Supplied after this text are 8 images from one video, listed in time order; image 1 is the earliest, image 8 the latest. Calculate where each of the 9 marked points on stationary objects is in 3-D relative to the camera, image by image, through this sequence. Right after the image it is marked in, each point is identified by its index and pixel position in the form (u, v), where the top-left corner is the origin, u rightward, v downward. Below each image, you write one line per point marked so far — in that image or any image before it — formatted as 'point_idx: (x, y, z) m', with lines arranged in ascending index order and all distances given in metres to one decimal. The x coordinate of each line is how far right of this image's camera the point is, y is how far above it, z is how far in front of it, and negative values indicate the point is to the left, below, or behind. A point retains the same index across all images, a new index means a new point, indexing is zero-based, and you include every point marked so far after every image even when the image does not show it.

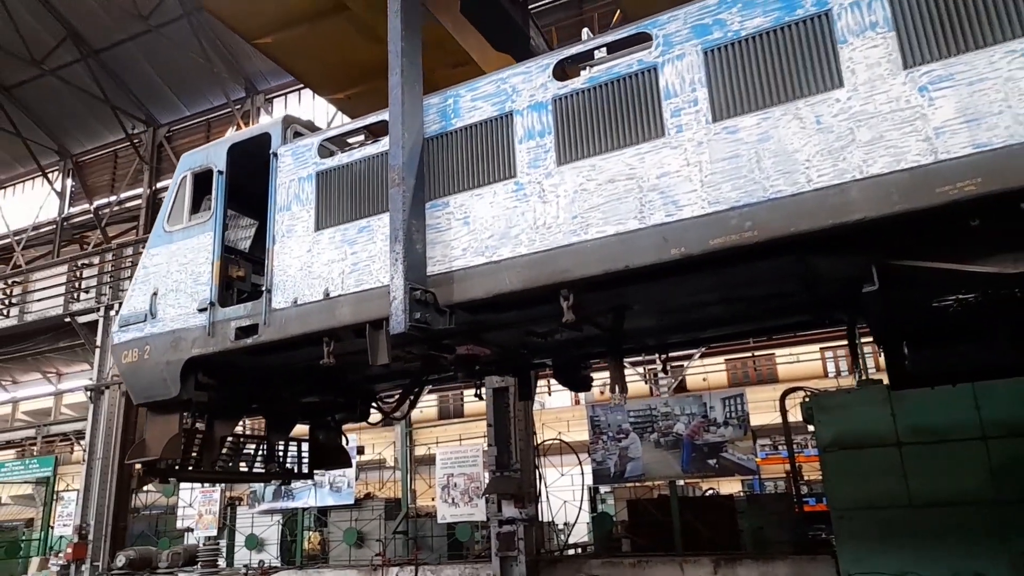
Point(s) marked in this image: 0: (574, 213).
0: (+0.4, +0.5, +4.5) m
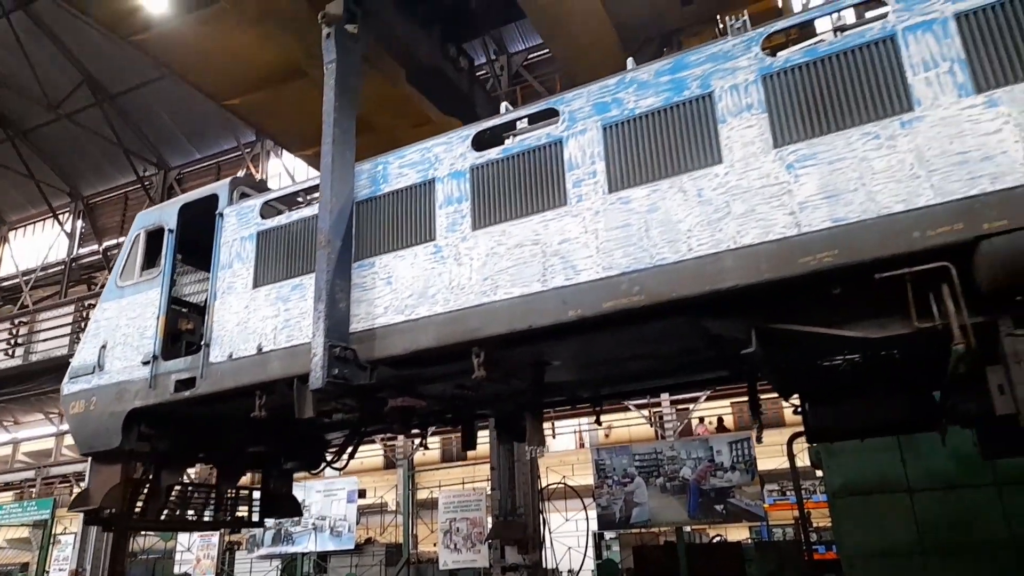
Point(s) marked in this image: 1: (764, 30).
0: (-0.2, +0.1, +4.8) m
1: (+1.5, +1.6, +4.4) m
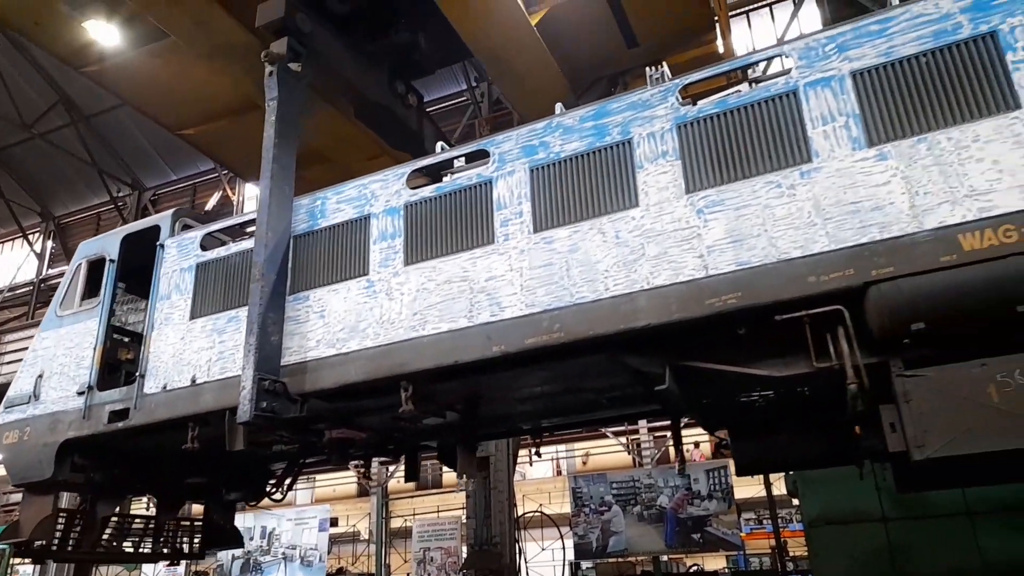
0: (-0.7, -0.2, +4.9) m
1: (+1.1, +1.3, +4.6) m
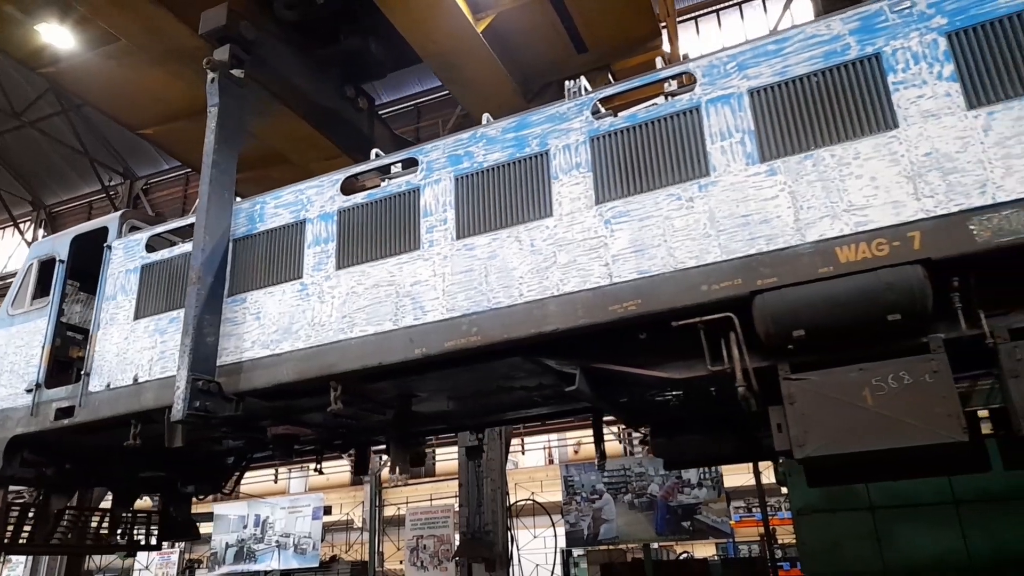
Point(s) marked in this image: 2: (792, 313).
0: (-1.2, -0.2, +5.1) m
1: (+0.6, +1.3, +4.8) m
2: (+1.5, -0.1, +3.9) m
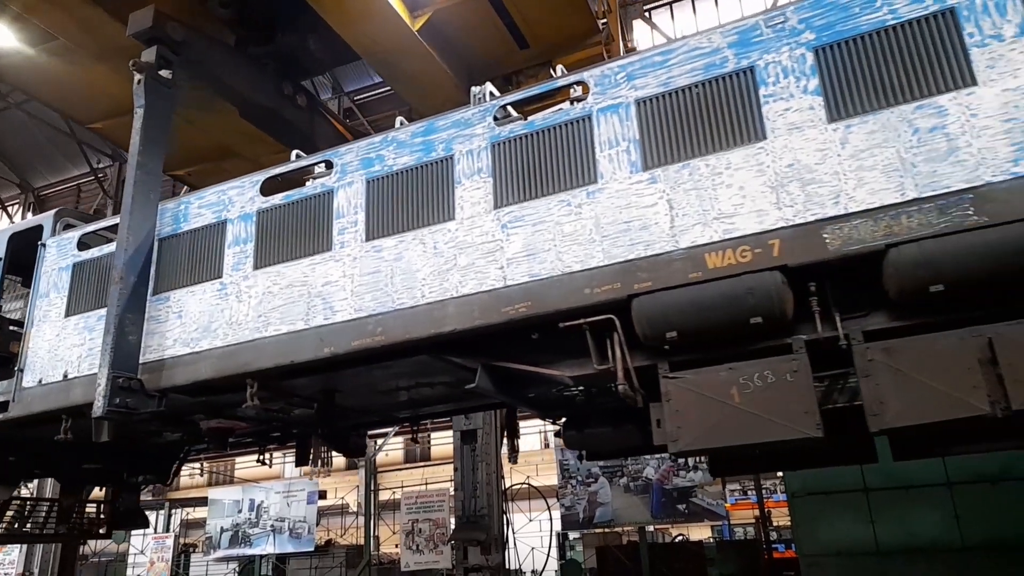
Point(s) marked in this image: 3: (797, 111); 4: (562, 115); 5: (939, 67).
0: (-1.9, -0.2, +5.3) m
1: (-0.1, +1.3, +5.0) m
2: (+0.9, -0.2, +4.1) m
3: (+1.6, +1.0, +4.1) m
4: (+0.3, +1.2, +4.7) m
5: (+2.3, +1.2, +3.8) m
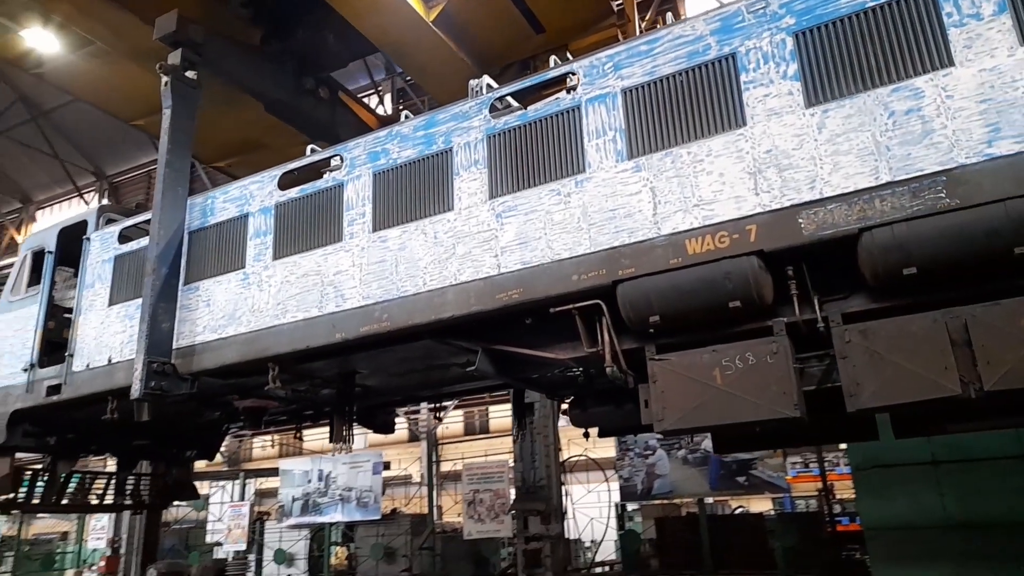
0: (-1.9, -0.1, +5.6) m
1: (-0.1, +1.4, +5.1) m
2: (+0.8, -0.1, +4.2) m
3: (+1.5, +1.1, +4.1) m
4: (+0.3, +1.2, +4.9) m
5: (+2.2, +1.3, +3.8) m
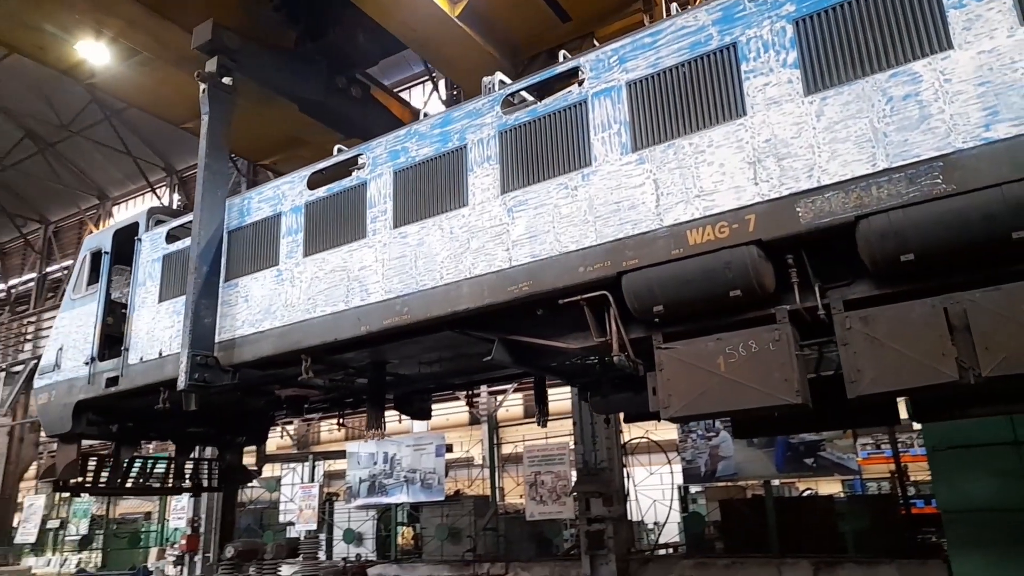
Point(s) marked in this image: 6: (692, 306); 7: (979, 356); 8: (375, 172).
0: (-1.7, -0.1, +5.9) m
1: (-0.1, +1.5, +5.3) m
2: (+0.8, 0.0, +4.3) m
3: (+1.5, +1.2, +4.1) m
4: (+0.3, +1.3, +5.0) m
5: (+2.1, +1.3, +3.8) m
6: (+1.1, -0.1, +4.3) m
7: (+2.3, -0.3, +3.5) m
8: (-1.1, +1.0, +5.9) m
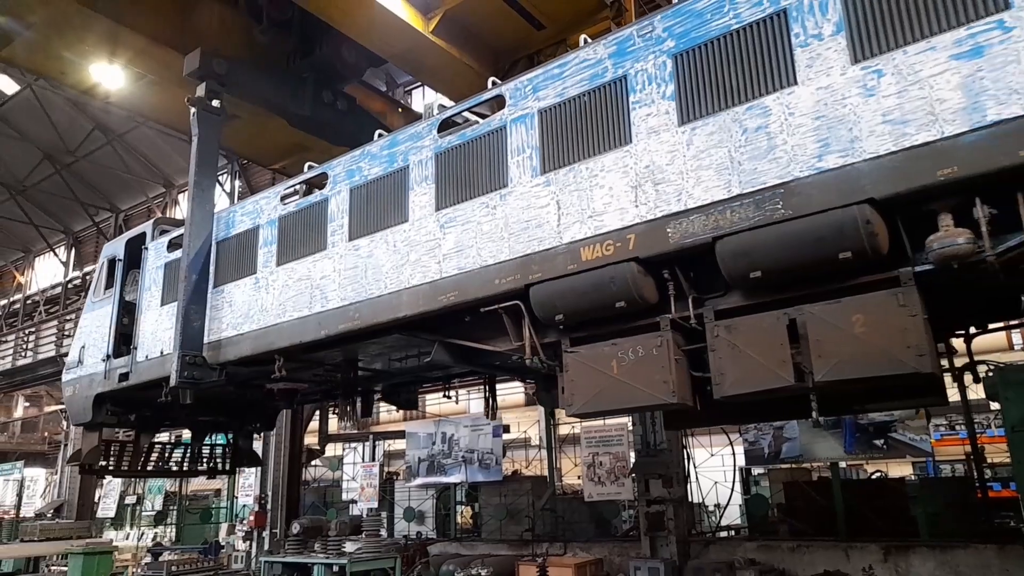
0: (-2.2, -0.1, +6.6) m
1: (-0.6, +1.4, +5.8) m
2: (+0.3, -0.1, +4.8) m
3: (+0.9, +1.1, +4.5) m
4: (-0.2, +1.2, +5.5) m
5: (+1.5, +1.3, +4.1) m
6: (+0.5, -0.2, +4.8) m
7: (+1.7, -0.4, +3.9) m
8: (-1.6, +0.9, +6.5) m
